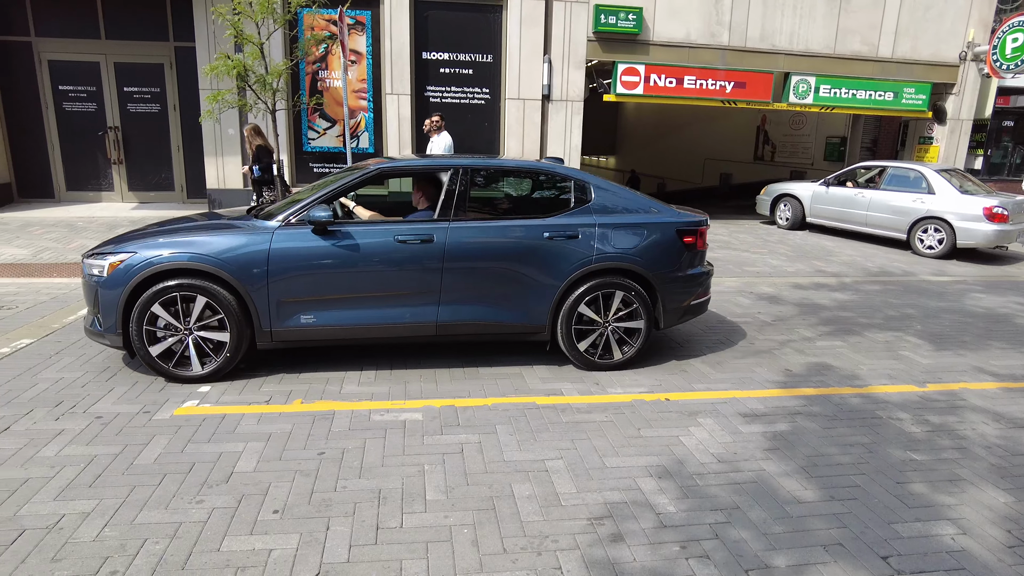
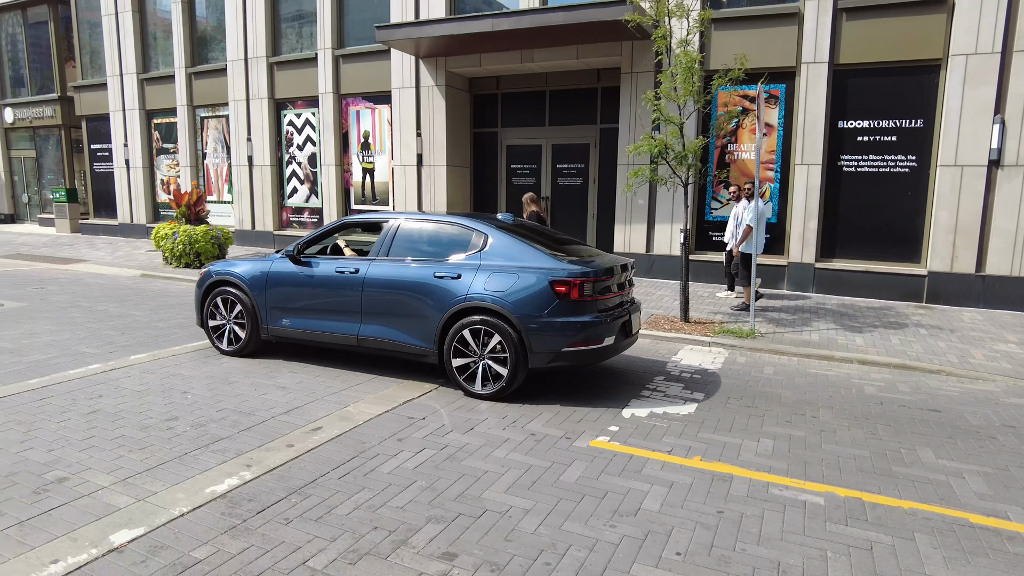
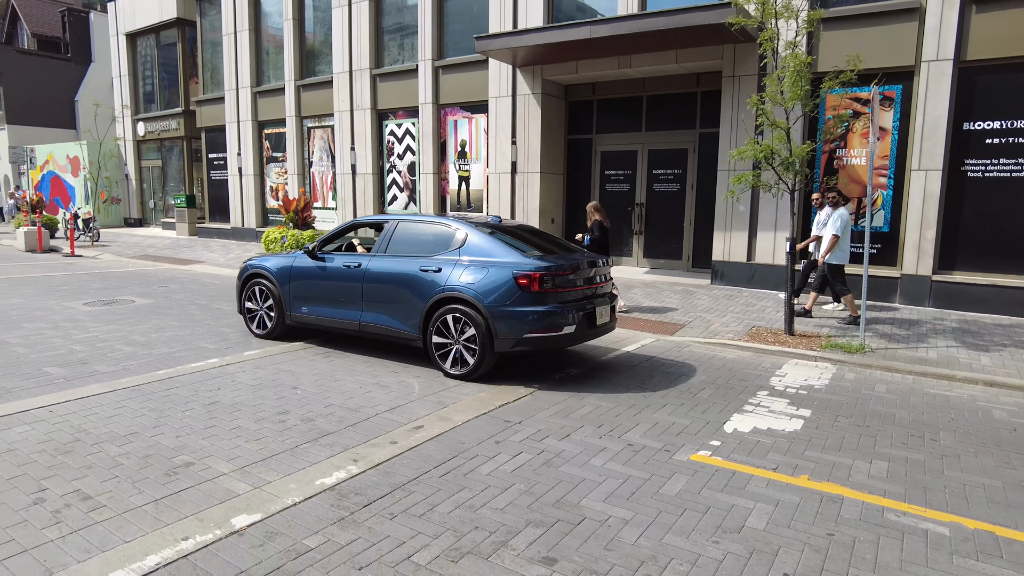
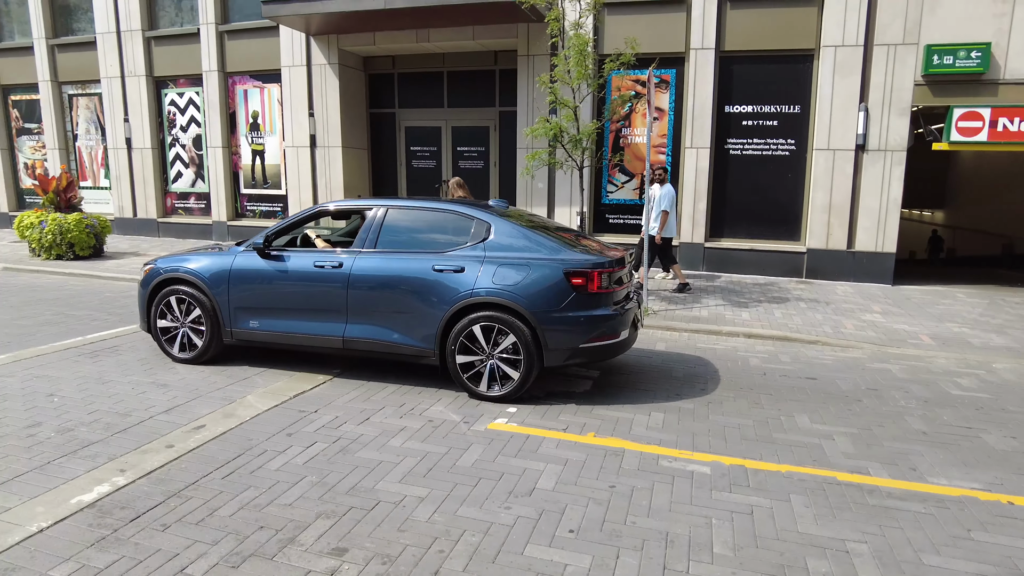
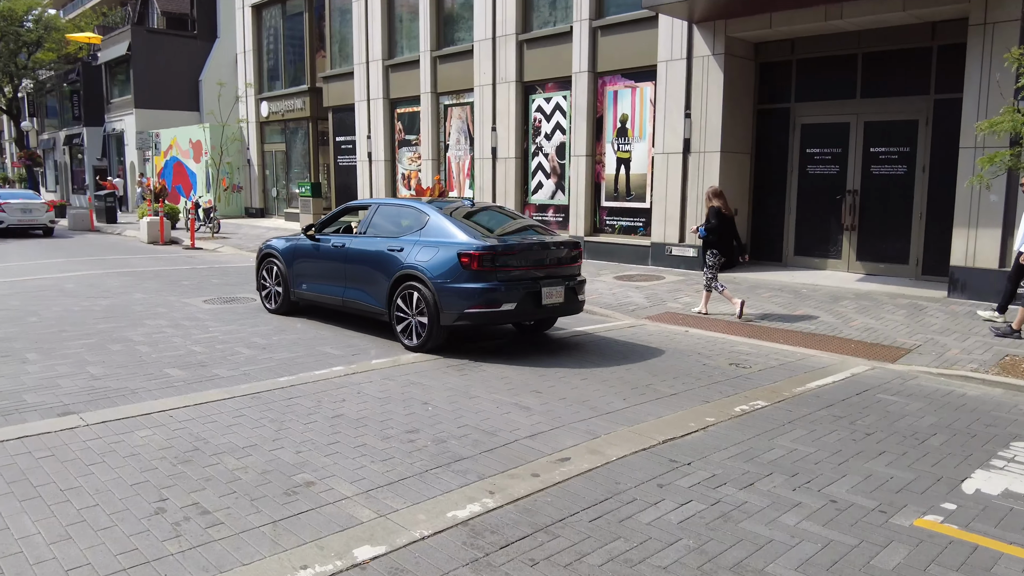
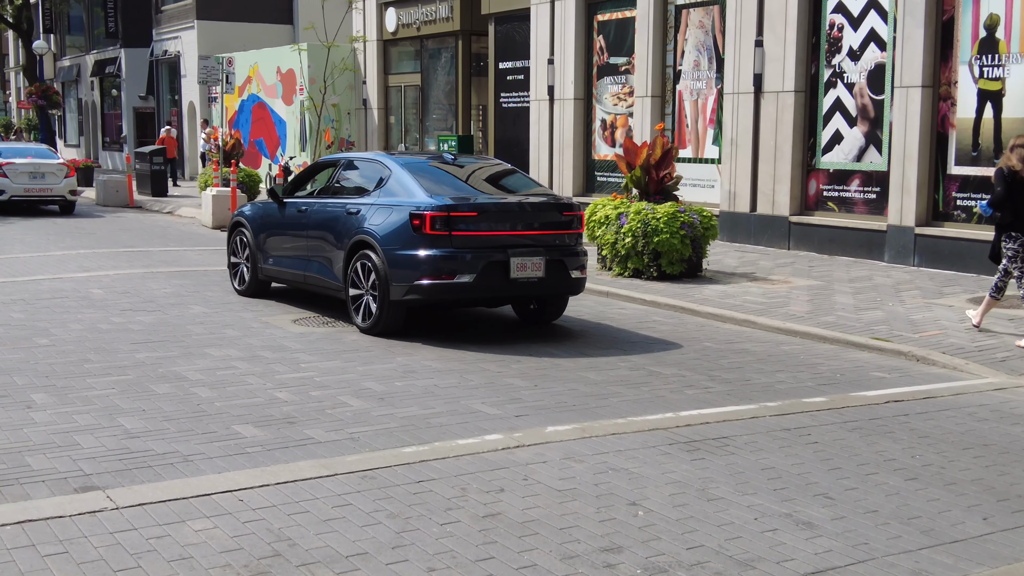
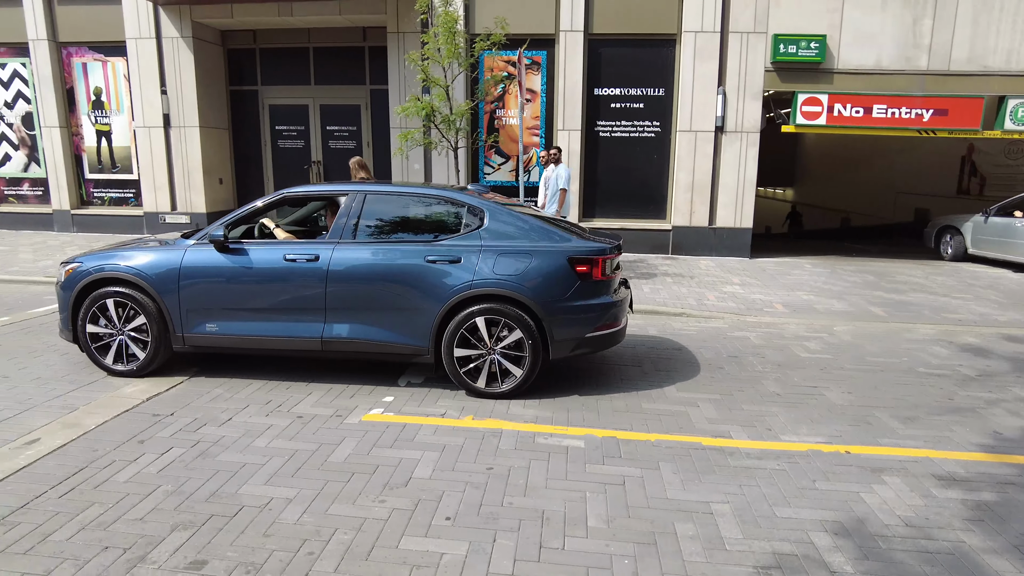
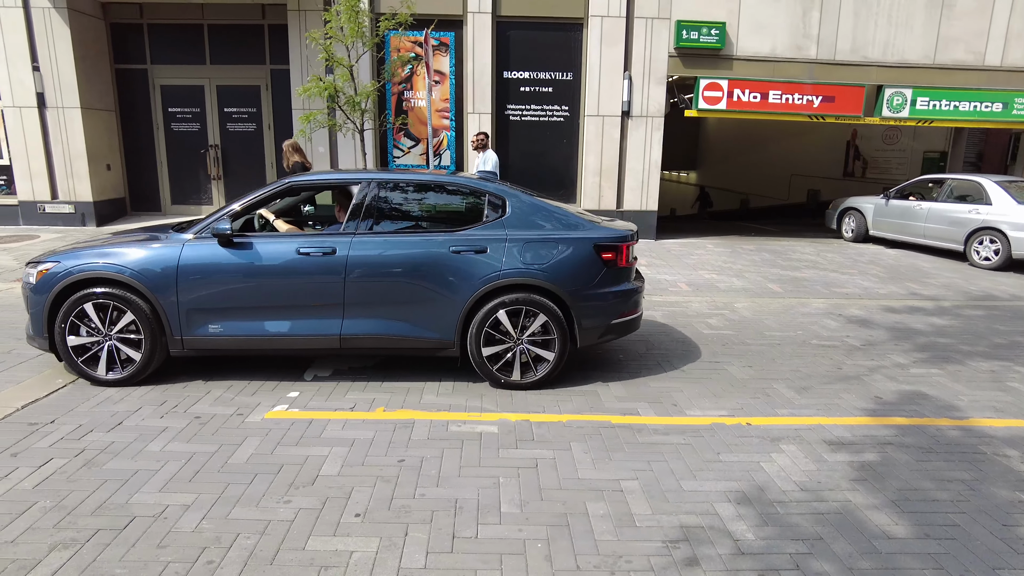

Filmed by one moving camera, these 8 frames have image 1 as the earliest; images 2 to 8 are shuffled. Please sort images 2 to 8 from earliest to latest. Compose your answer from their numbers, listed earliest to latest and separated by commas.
8, 7, 4, 2, 3, 5, 6
